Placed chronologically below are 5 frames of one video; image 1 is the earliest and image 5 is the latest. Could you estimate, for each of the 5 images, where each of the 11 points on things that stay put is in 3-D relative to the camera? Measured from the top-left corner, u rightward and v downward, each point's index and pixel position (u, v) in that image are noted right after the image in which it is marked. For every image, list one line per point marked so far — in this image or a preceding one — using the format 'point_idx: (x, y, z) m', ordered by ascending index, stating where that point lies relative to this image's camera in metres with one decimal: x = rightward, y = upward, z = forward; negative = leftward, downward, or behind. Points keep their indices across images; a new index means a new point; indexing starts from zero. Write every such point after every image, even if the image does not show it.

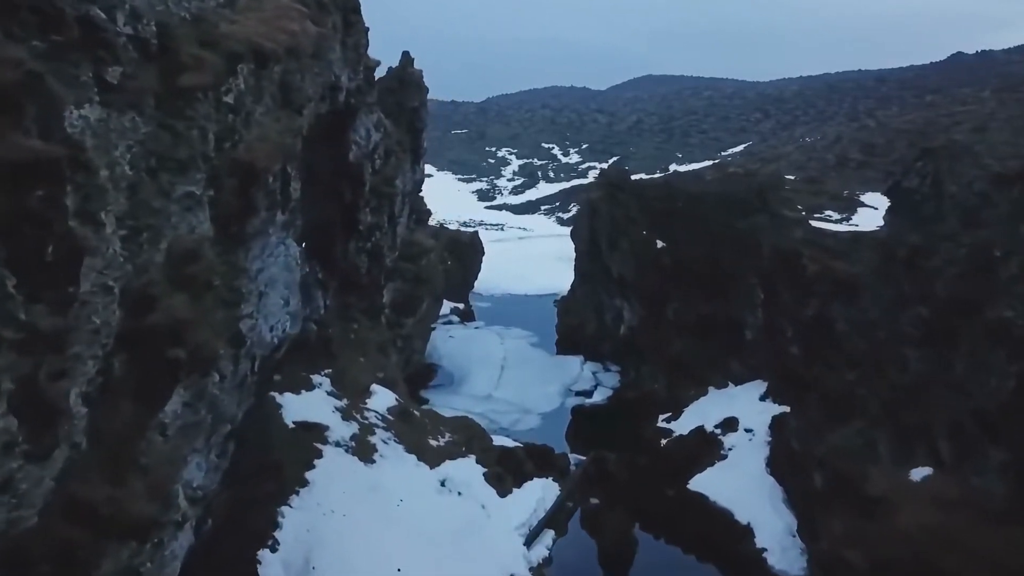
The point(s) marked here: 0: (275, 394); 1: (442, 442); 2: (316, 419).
0: (-4.7, -2.1, +16.9) m
1: (-1.6, -3.4, +18.5) m
2: (-3.9, -2.6, +16.7) m
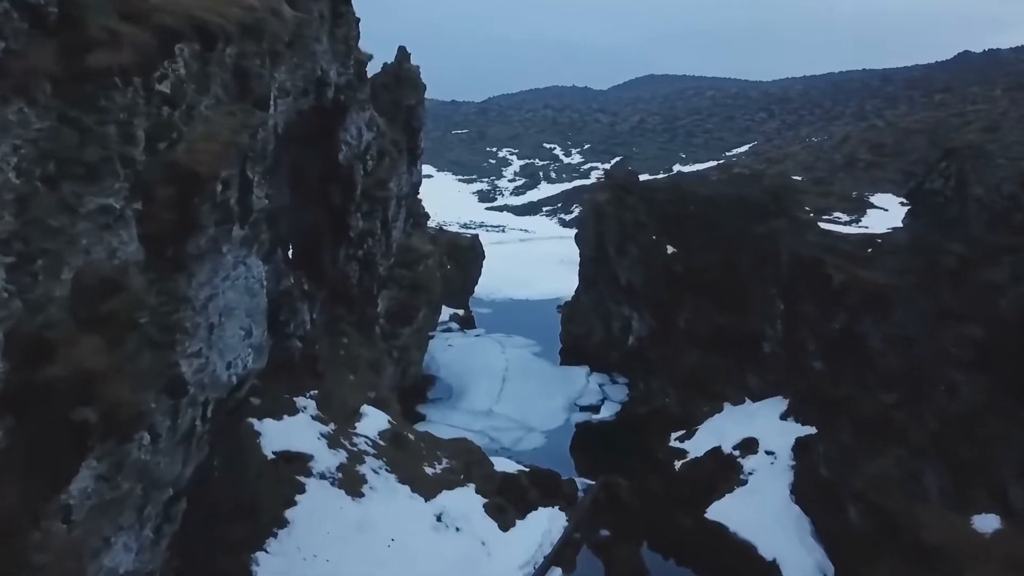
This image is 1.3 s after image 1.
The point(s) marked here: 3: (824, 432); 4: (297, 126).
0: (-4.7, -2.4, +15.3) m
1: (-1.5, -3.6, +16.9) m
2: (-3.8, -2.9, +15.1) m
3: (+6.9, -3.2, +18.6) m
4: (-4.5, +3.3, +17.5) m
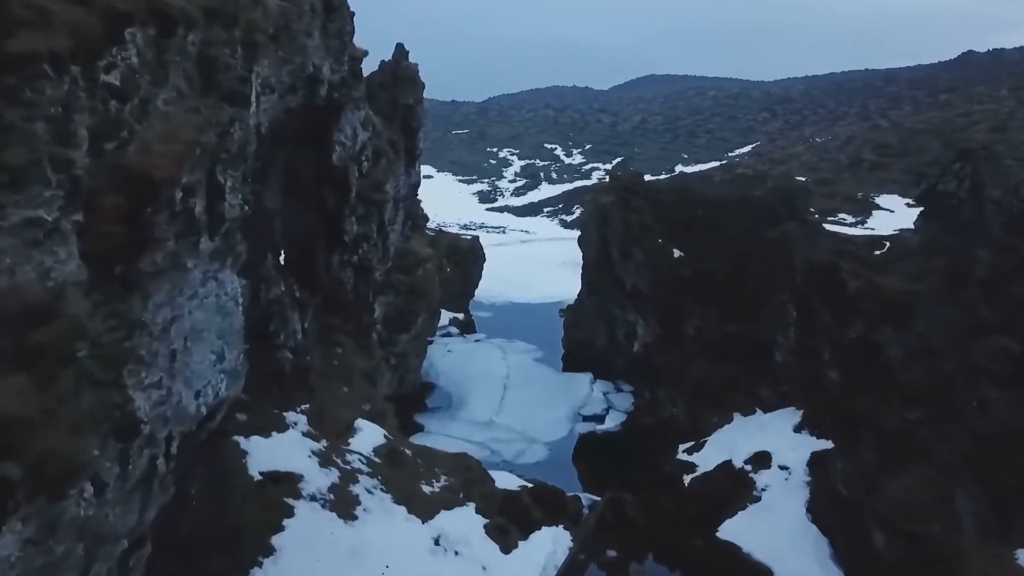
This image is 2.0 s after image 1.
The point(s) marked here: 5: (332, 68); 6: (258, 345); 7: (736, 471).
0: (-4.6, -2.6, +14.4) m
1: (-1.5, -3.8, +16.0) m
2: (-3.8, -3.0, +14.2) m
3: (+6.9, -3.3, +17.7) m
4: (-4.5, +3.2, +16.6) m
5: (-3.8, +4.6, +17.7) m
6: (-4.8, -1.0, +15.9) m
7: (+5.2, -4.3, +19.7) m
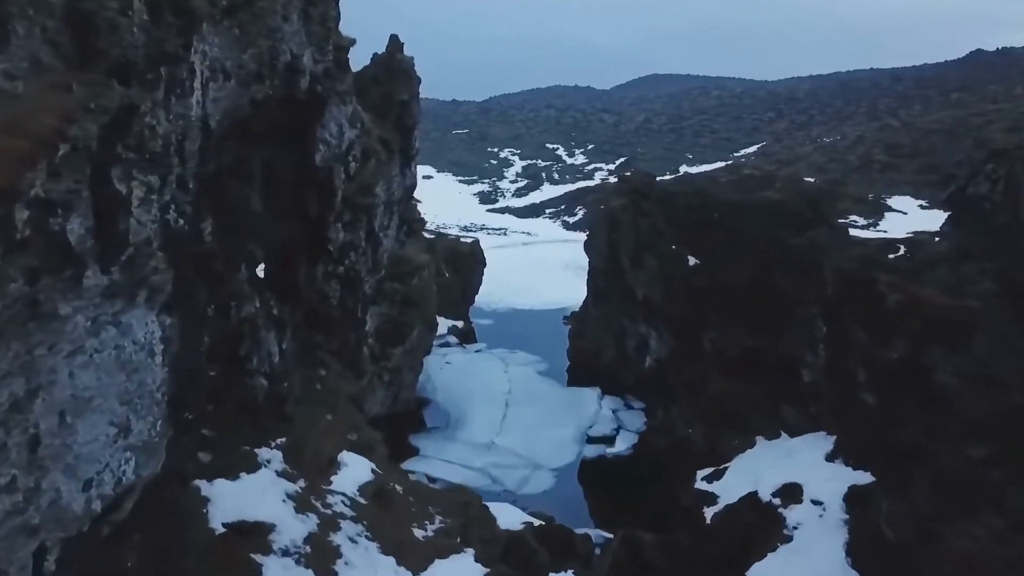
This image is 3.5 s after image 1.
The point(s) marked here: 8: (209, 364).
0: (-4.6, -2.9, +12.5) m
1: (-1.4, -4.1, +14.1) m
2: (-3.7, -3.3, +12.3) m
3: (+7.0, -3.6, +15.8) m
4: (-4.4, +2.9, +14.7) m
5: (-3.7, +4.3, +15.8) m
6: (-4.7, -1.3, +14.0) m
7: (+5.3, -4.6, +17.8) m
8: (-4.9, -1.2, +13.5) m
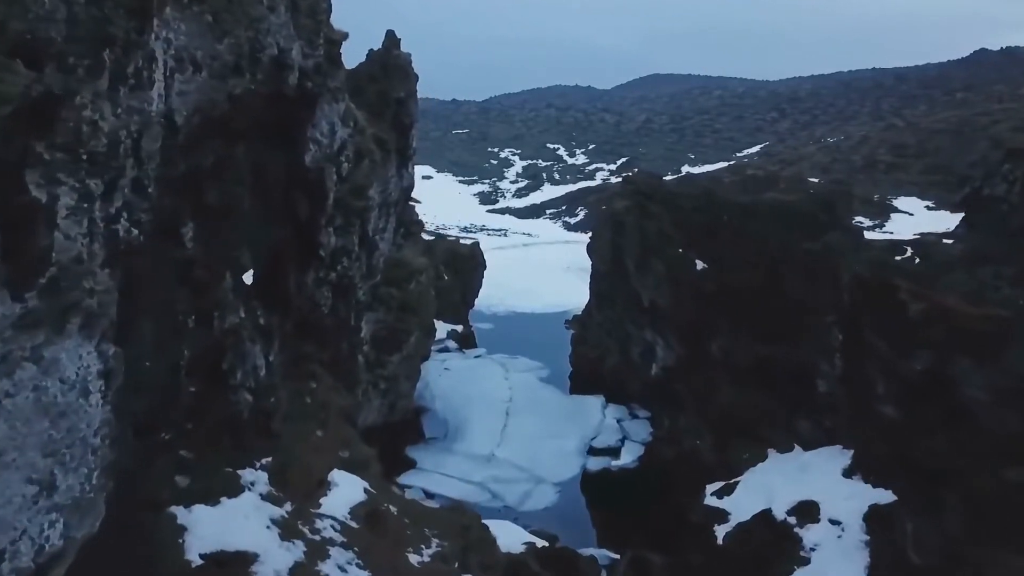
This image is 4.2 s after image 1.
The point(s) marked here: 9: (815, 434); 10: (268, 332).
0: (-4.6, -3.0, +11.6) m
1: (-1.4, -4.2, +13.2) m
2: (-3.7, -3.5, +11.4) m
3: (+7.0, -3.8, +14.9) m
4: (-4.4, +2.7, +13.8) m
5: (-3.7, +4.2, +14.9) m
6: (-4.7, -1.5, +13.1) m
7: (+5.3, -4.7, +16.9) m
8: (-4.9, -1.4, +12.6) m
9: (+6.9, -3.3, +19.1) m
10: (-4.3, -0.7, +14.8) m
